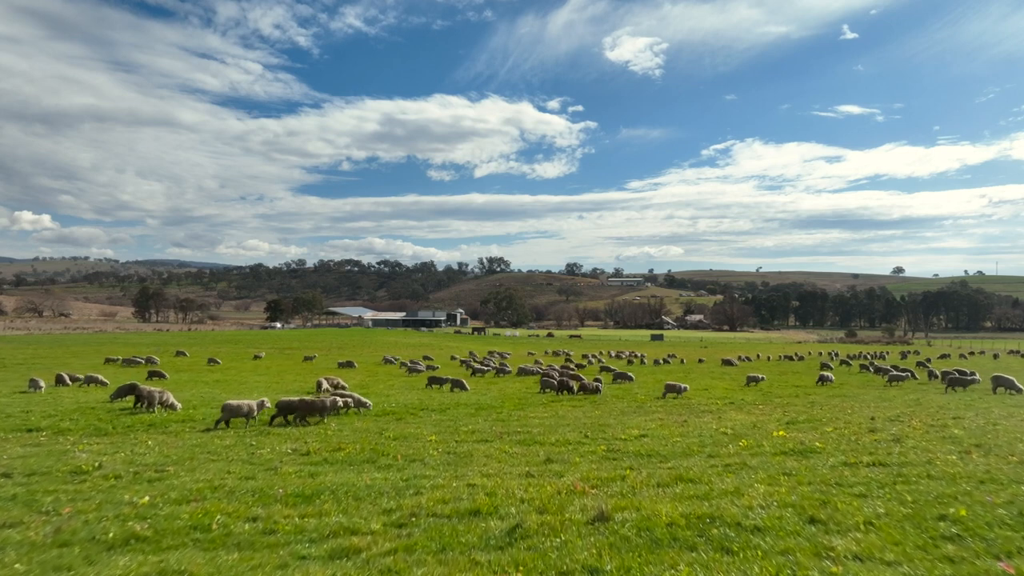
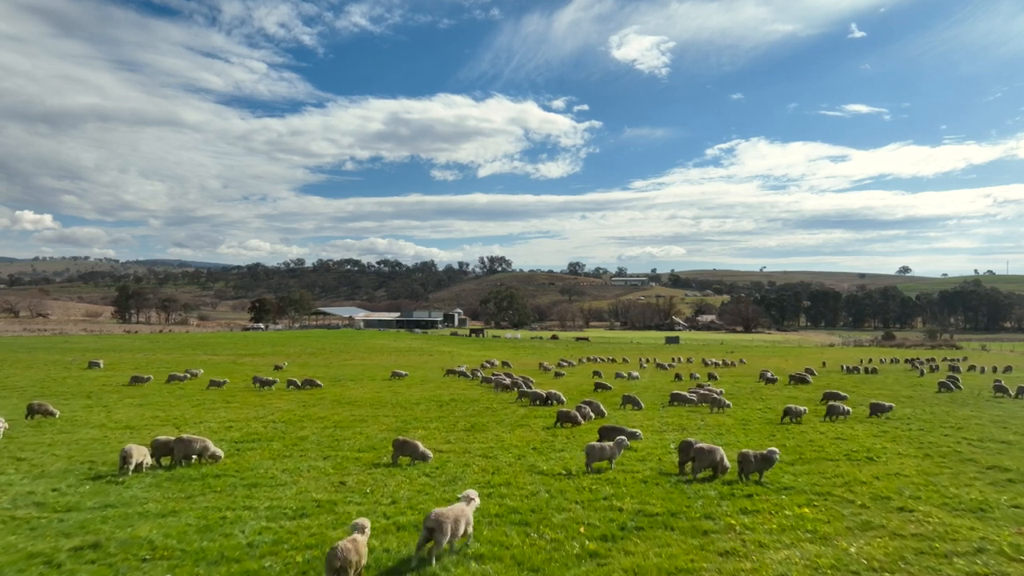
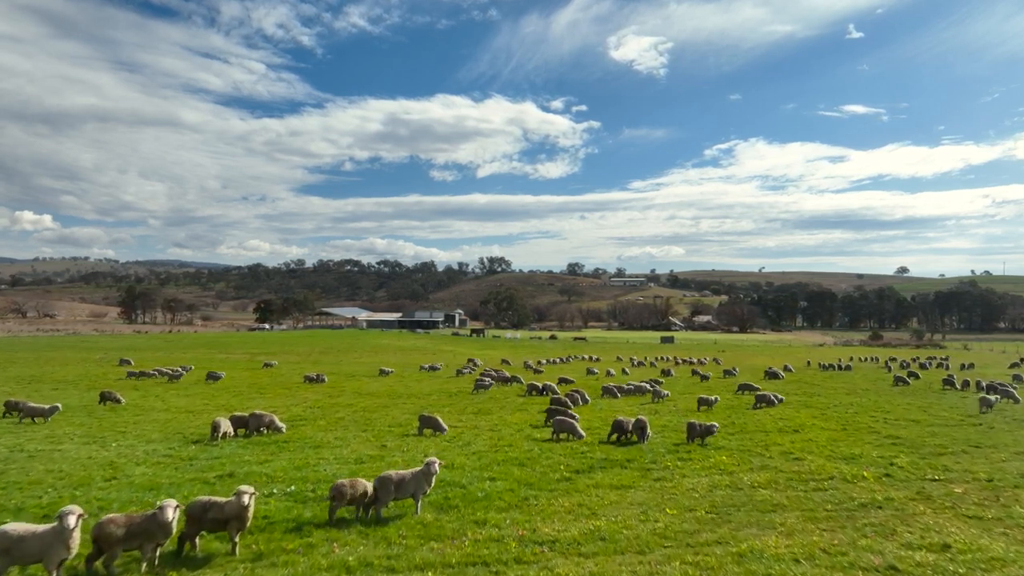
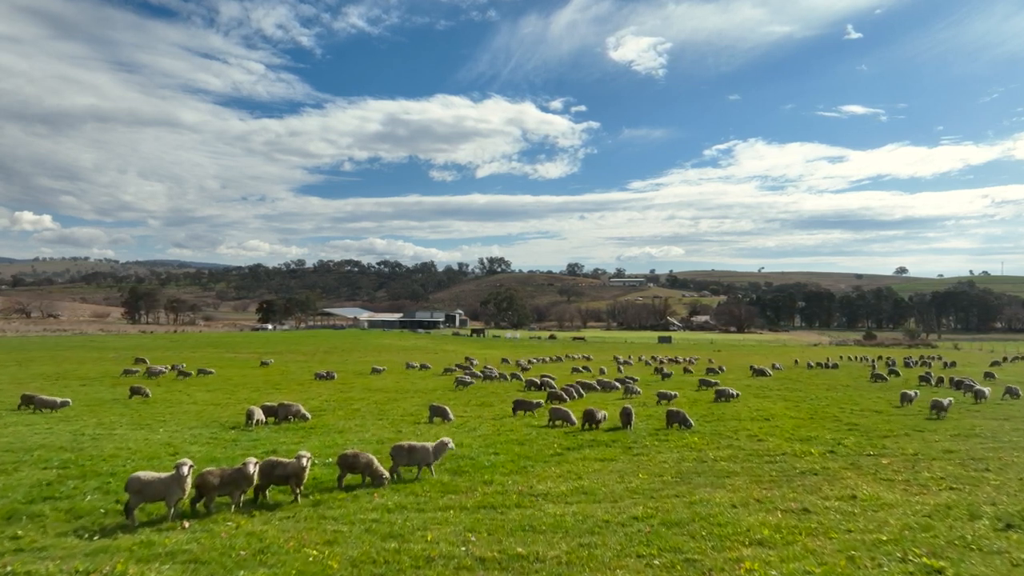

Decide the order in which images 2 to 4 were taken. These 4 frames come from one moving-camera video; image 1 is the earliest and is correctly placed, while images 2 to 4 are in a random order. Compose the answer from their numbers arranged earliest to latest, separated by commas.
4, 3, 2
